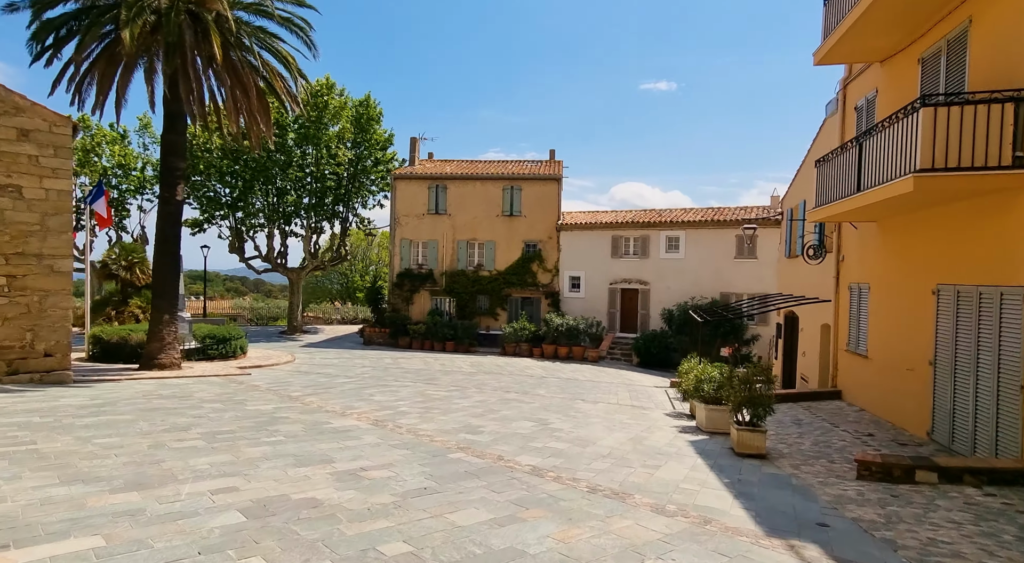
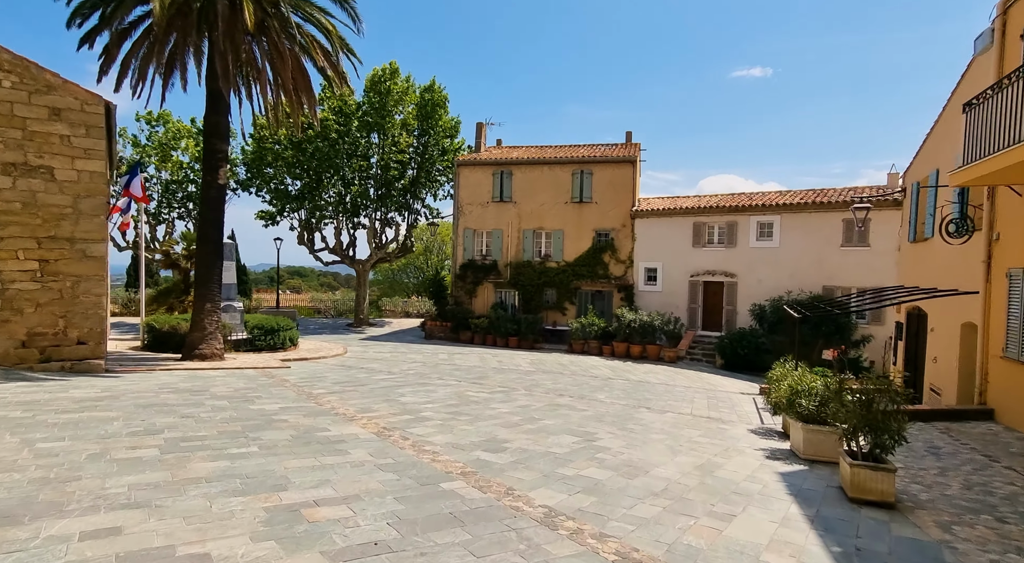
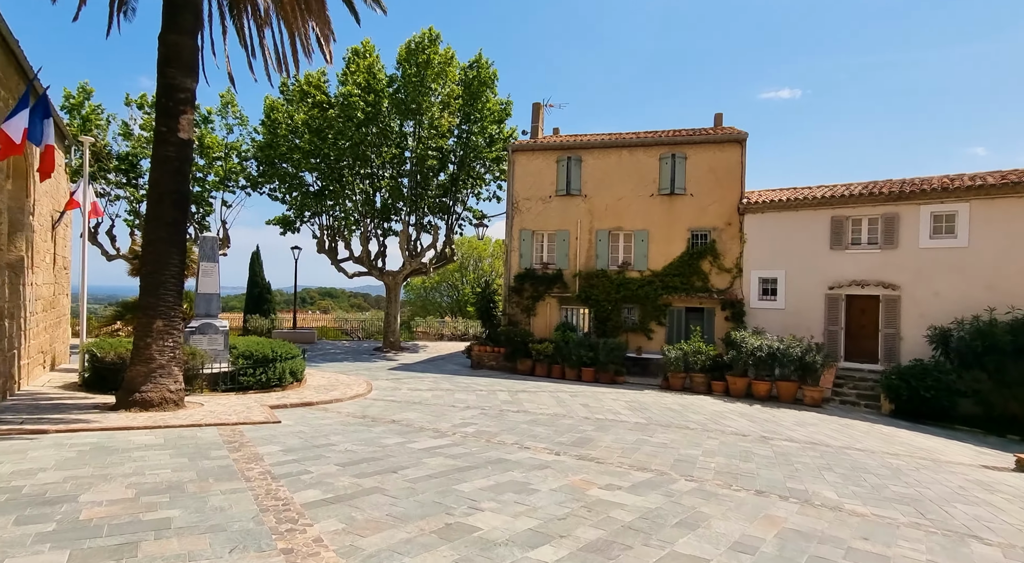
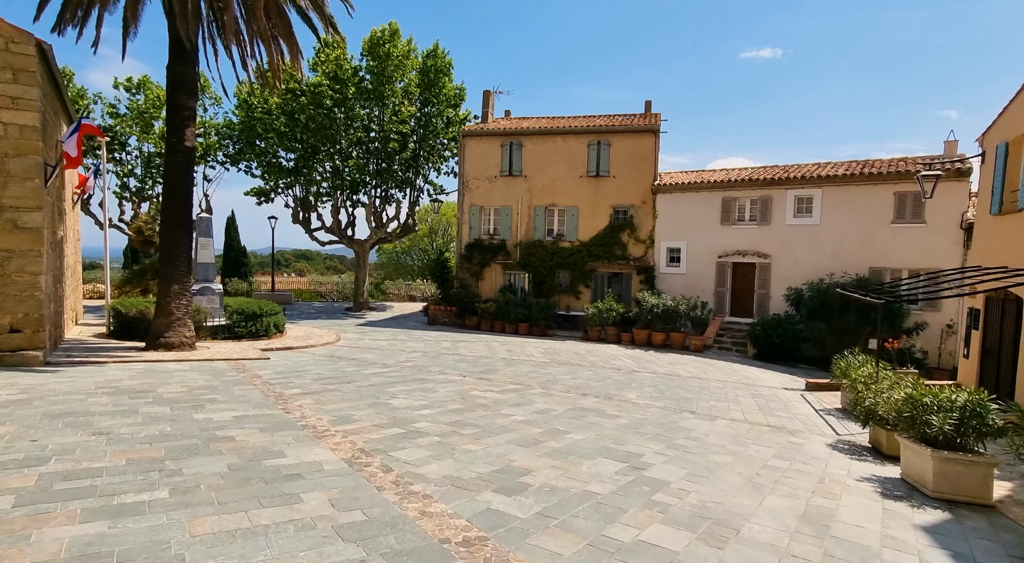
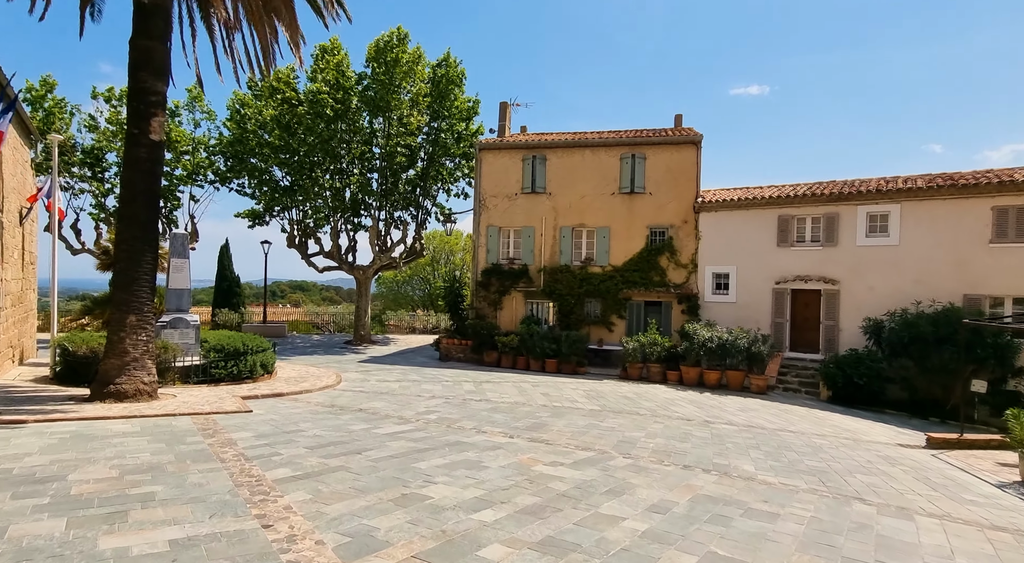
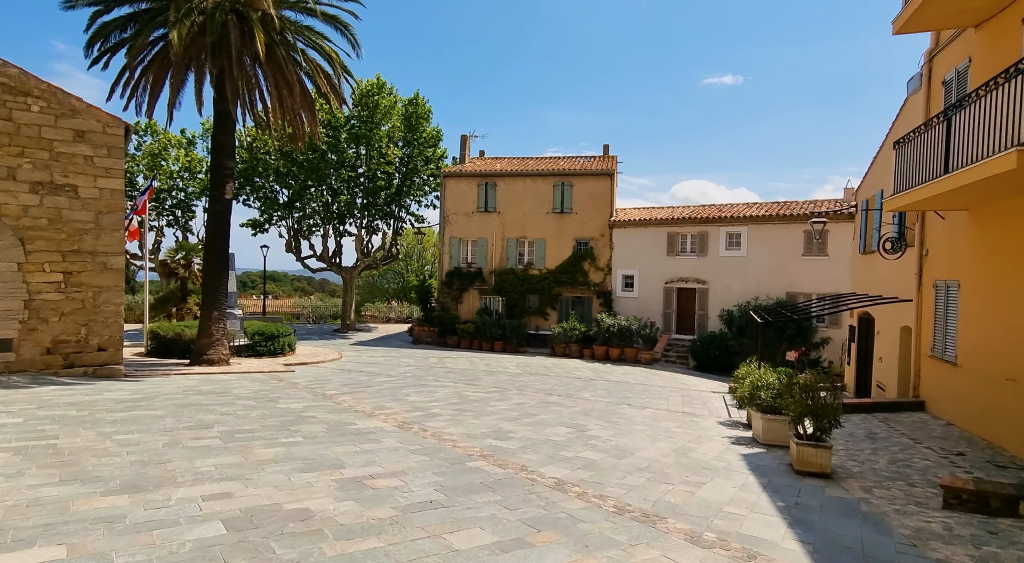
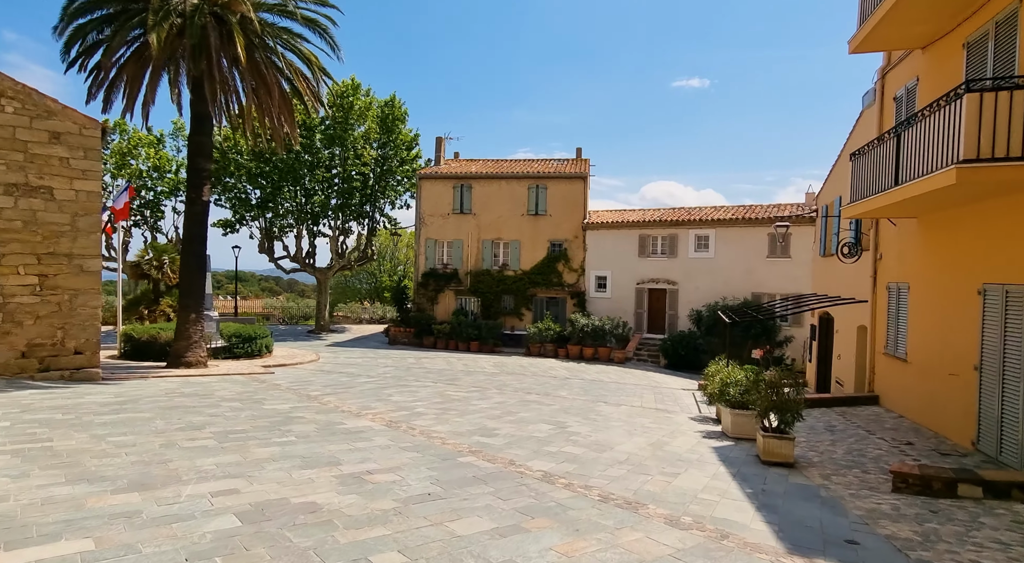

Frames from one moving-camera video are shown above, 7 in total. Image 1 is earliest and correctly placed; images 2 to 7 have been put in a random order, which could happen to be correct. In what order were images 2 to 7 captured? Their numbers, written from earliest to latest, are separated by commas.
7, 6, 2, 4, 5, 3
